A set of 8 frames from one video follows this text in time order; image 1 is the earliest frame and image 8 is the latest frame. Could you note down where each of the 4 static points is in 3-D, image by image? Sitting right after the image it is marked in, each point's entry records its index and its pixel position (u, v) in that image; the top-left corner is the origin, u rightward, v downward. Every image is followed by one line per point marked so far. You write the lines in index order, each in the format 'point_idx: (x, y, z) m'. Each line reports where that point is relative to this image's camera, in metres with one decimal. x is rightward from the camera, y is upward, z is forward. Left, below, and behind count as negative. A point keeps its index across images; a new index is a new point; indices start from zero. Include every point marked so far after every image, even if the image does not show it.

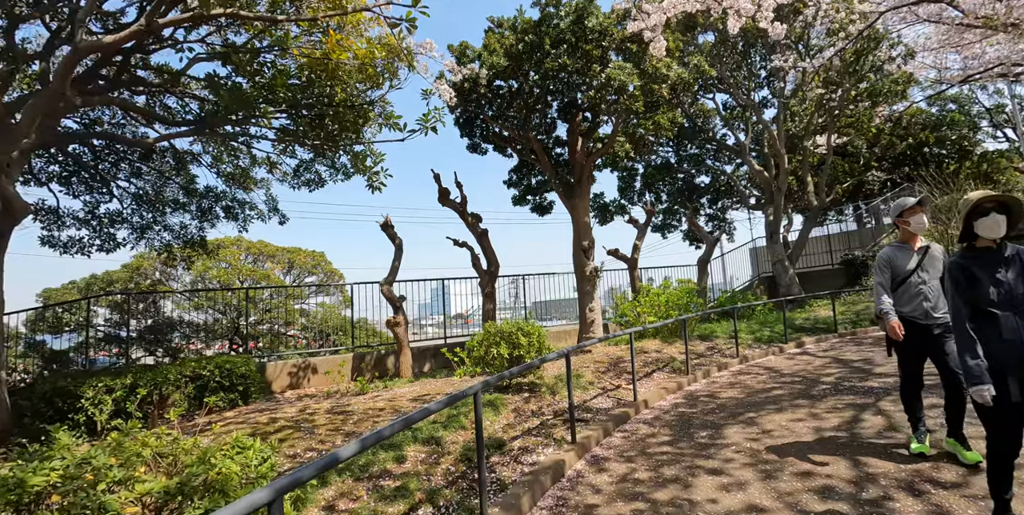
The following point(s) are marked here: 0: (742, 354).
0: (+3.9, -1.6, +7.9) m
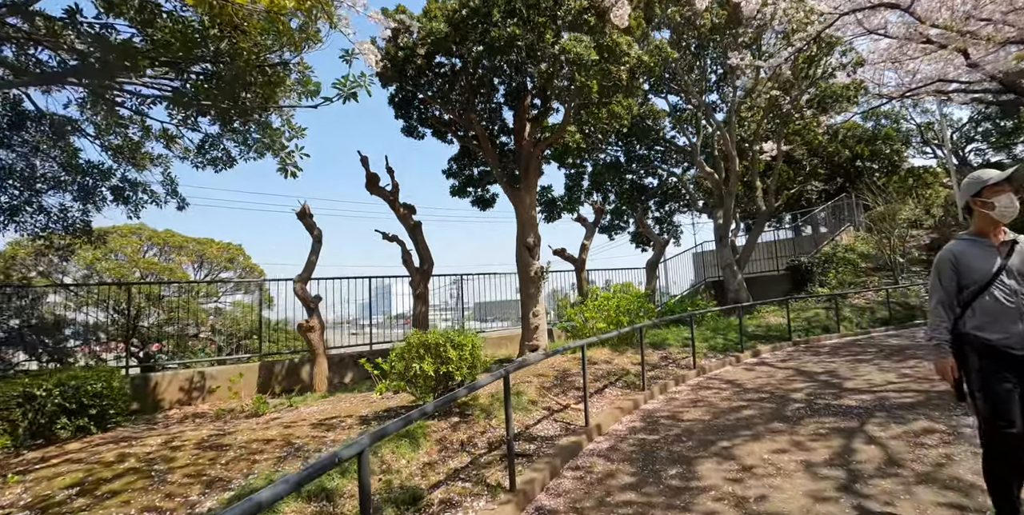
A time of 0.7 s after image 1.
0: (+2.9, -1.6, +7.2) m
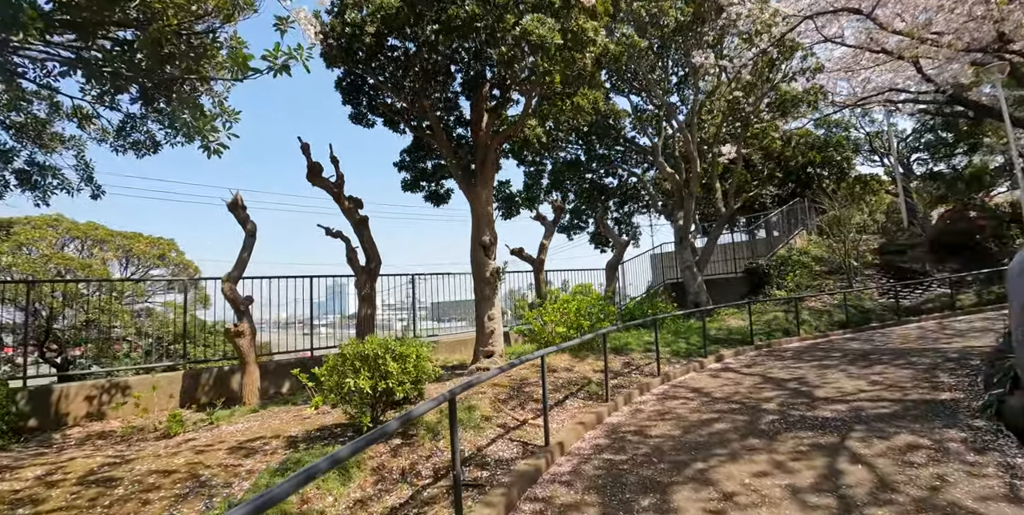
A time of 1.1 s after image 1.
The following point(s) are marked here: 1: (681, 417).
0: (+2.2, -1.7, +6.8) m
1: (+1.8, -1.7, +5.1) m
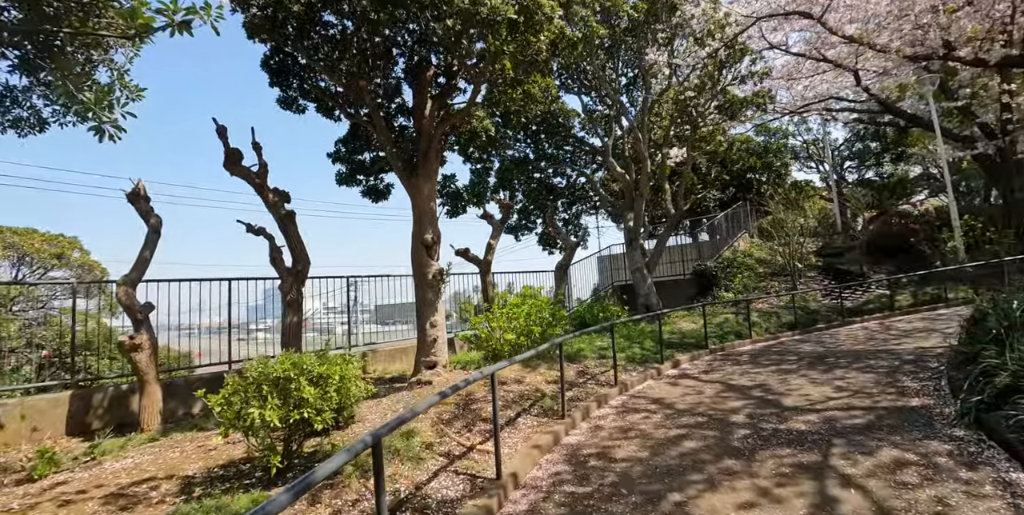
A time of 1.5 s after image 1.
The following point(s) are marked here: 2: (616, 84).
0: (+1.5, -1.7, +6.3) m
1: (+1.3, -1.7, +4.6) m
2: (+3.3, +5.6, +15.0) m
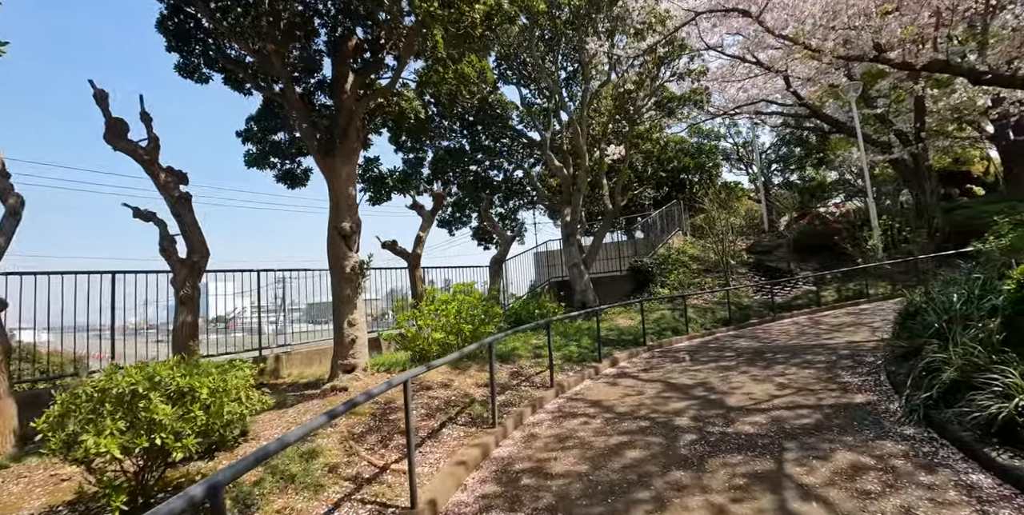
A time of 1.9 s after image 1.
0: (+0.6, -1.5, +5.8) m
1: (+0.6, -1.6, +4.1) m
2: (+1.4, +5.7, +14.6) m
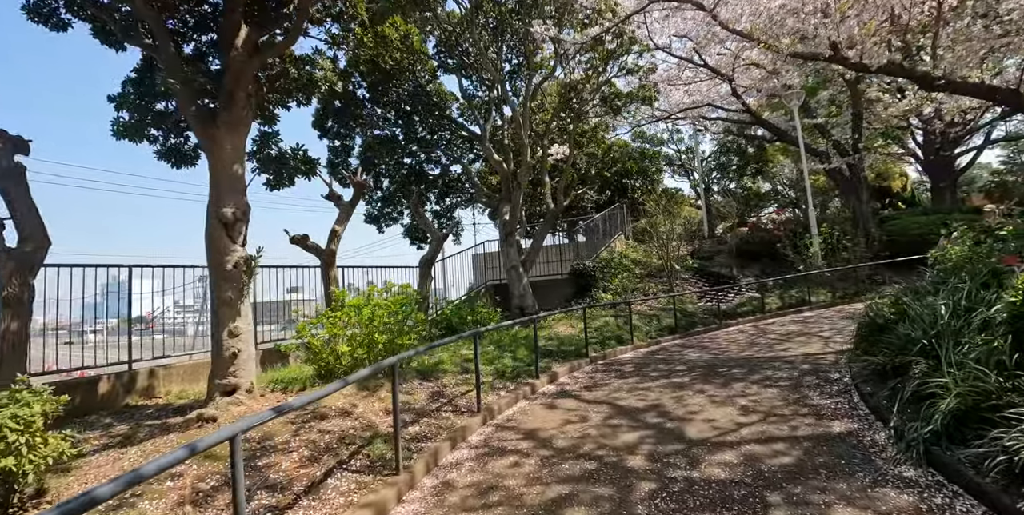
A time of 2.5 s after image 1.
0: (-0.2, -1.5, +4.8) m
1: (0.0, -1.6, +3.1) m
2: (-0.4, +5.6, +13.7) m
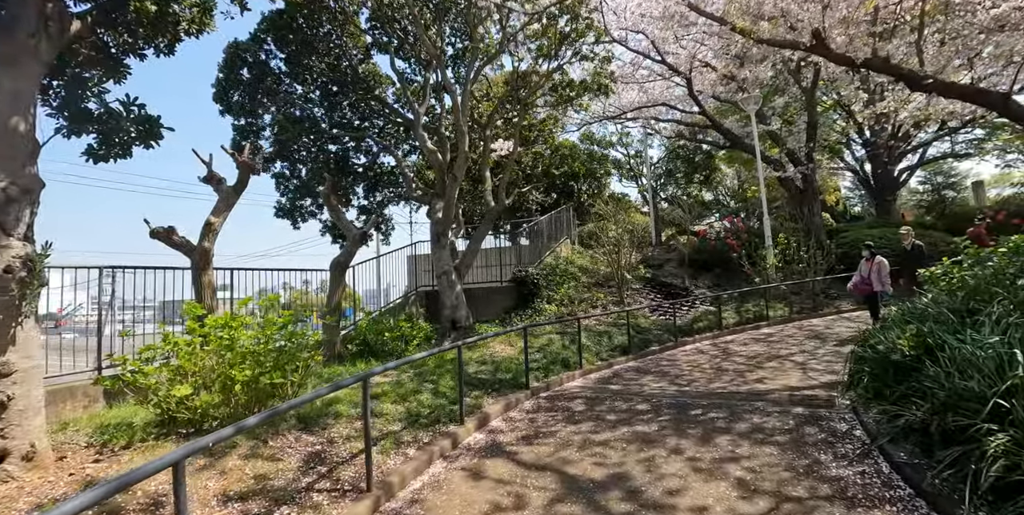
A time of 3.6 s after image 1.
0: (-0.9, -1.6, +3.4) m
1: (-0.4, -1.6, +1.7) m
2: (-1.9, +5.5, +12.3) m
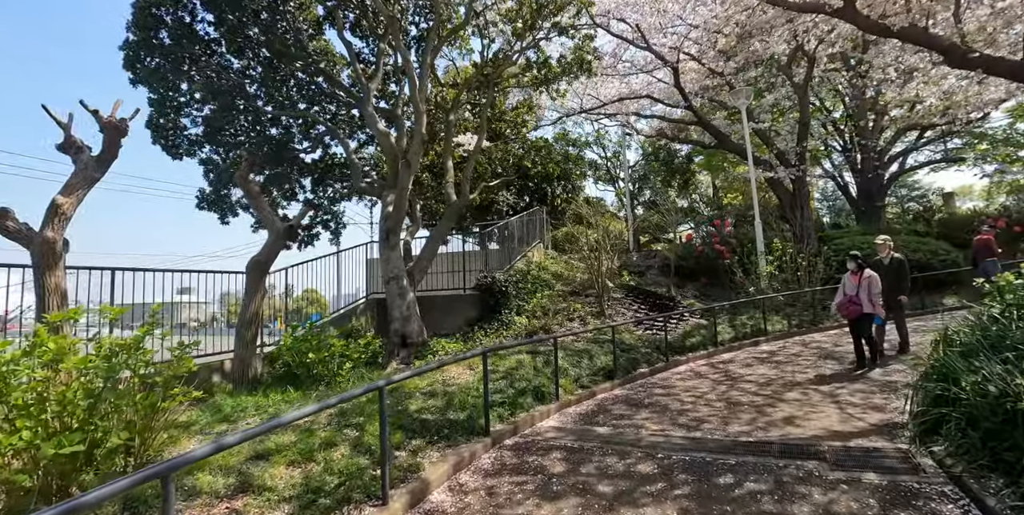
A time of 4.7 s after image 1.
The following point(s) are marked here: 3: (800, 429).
0: (-1.2, -1.5, +1.9) m
1: (-0.6, -1.6, +0.3) m
2: (-2.6, +5.5, +10.8) m
3: (+2.5, -1.4, +4.0) m
